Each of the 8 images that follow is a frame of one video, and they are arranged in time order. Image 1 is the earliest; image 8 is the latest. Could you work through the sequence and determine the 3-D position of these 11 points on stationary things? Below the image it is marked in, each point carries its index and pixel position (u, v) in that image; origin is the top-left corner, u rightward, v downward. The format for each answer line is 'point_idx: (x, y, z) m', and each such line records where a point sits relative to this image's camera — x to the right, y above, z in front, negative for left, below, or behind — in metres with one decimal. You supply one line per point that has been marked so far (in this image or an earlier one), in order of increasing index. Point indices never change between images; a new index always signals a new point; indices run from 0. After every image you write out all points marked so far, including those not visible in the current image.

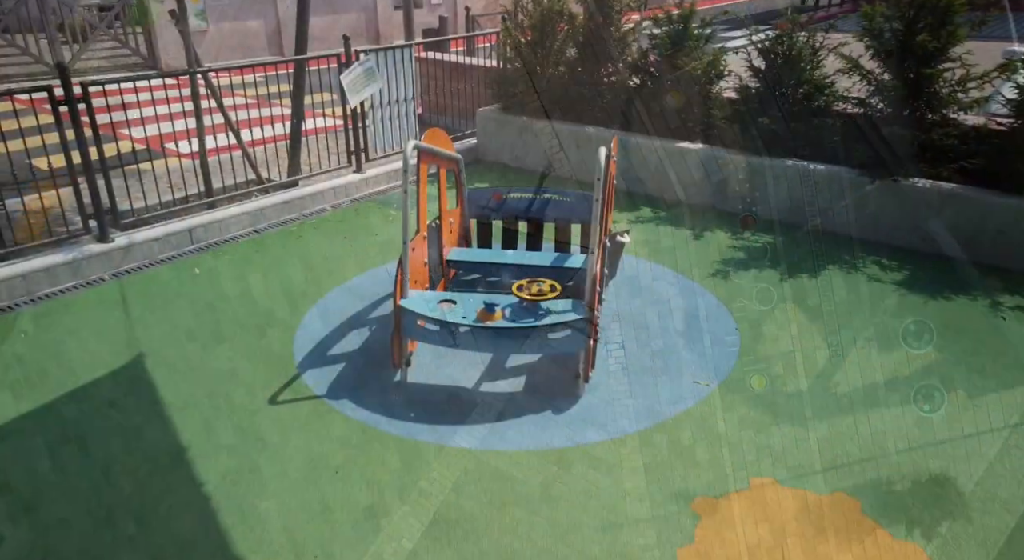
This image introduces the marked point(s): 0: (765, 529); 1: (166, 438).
0: (+1.0, -1.0, +2.4) m
1: (-1.6, -0.7, +2.9) m
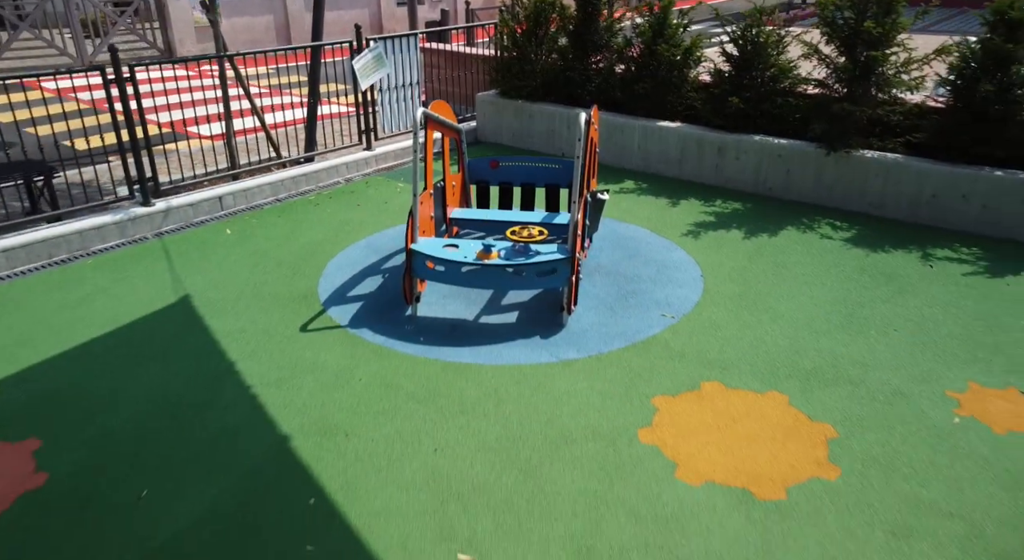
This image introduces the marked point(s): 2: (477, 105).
0: (+1.0, -0.6, +3.0) m
1: (-1.7, -0.4, +3.4) m
2: (-0.4, +2.0, +6.8) m
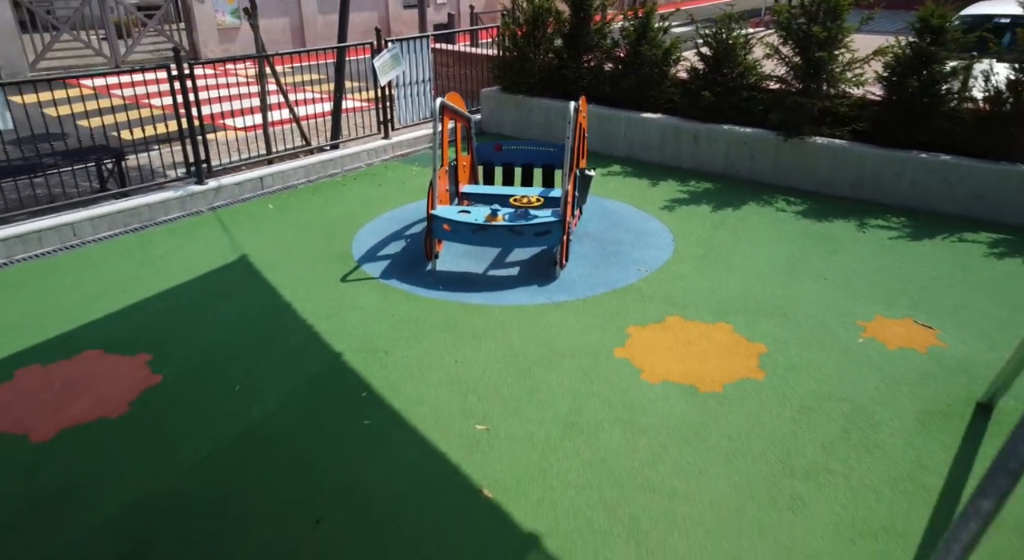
0: (+1.0, -0.4, +3.8) m
1: (-1.6, -0.1, +4.2) m
2: (-0.4, +2.3, +7.6) m
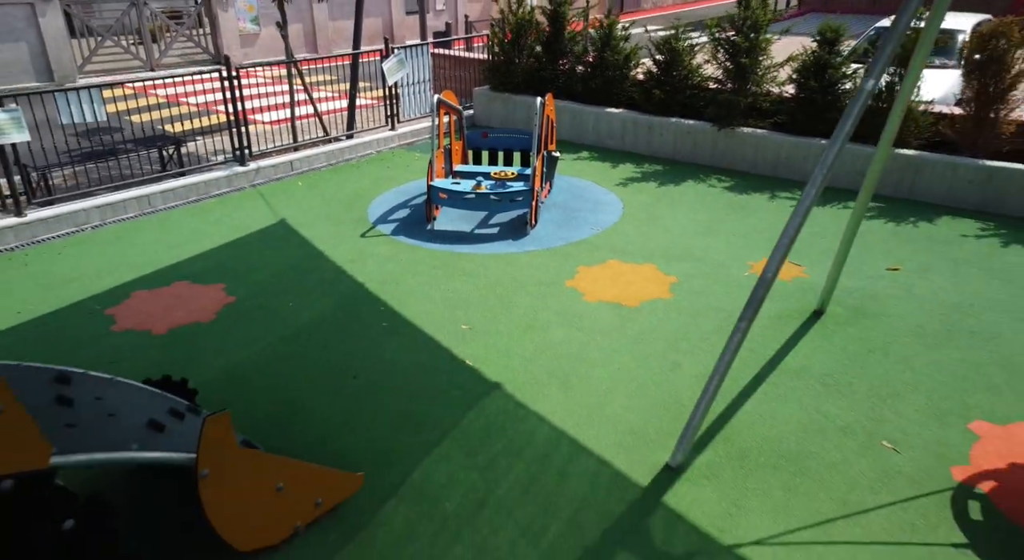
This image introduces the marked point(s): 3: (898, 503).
0: (+0.8, +0.1, +5.1) m
1: (-1.8, +0.3, +5.5) m
2: (-0.5, +2.7, +8.9) m
3: (+1.8, -1.1, +2.9) m
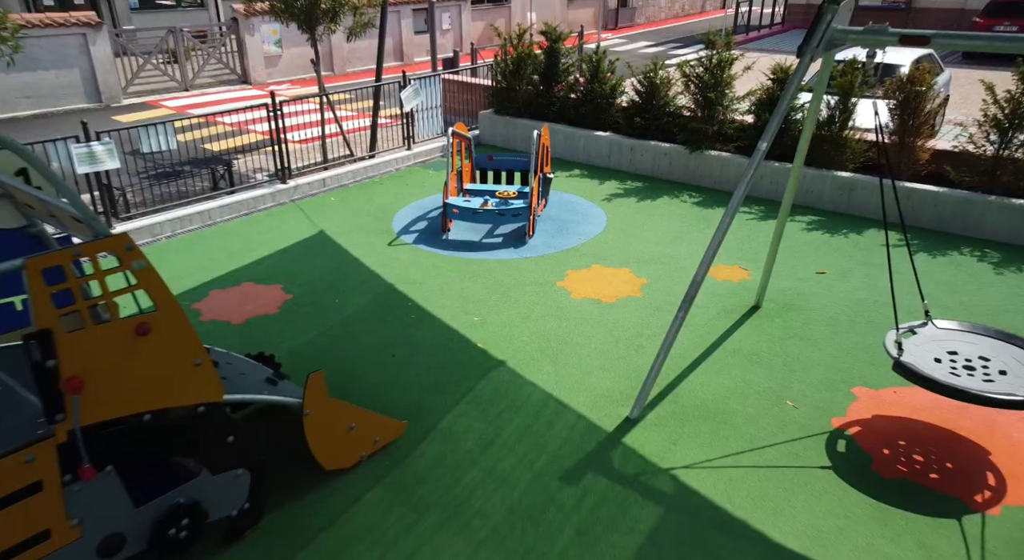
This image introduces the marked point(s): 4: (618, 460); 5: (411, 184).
0: (+0.8, 0.0, +6.2) m
1: (-1.8, +0.3, +6.7) m
2: (-0.5, +2.7, +10.1) m
3: (+1.8, -1.1, +4.0) m
4: (+0.7, -1.2, +4.0) m
5: (-1.4, +1.4, +8.6) m
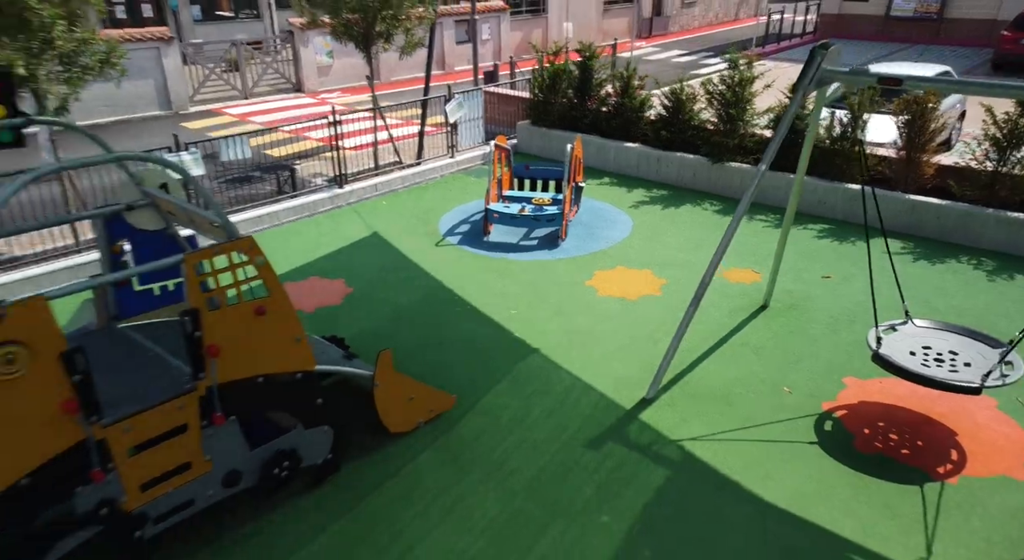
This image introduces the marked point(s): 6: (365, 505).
0: (+1.2, 0.0, +7.0) m
1: (-1.4, +0.3, +7.5) m
2: (+0.1, +2.7, +10.8) m
3: (+2.1, -1.1, +4.7) m
4: (+0.9, -1.2, +4.7) m
5: (-0.9, +1.4, +9.4) m
6: (-1.0, -1.6, +4.2) m
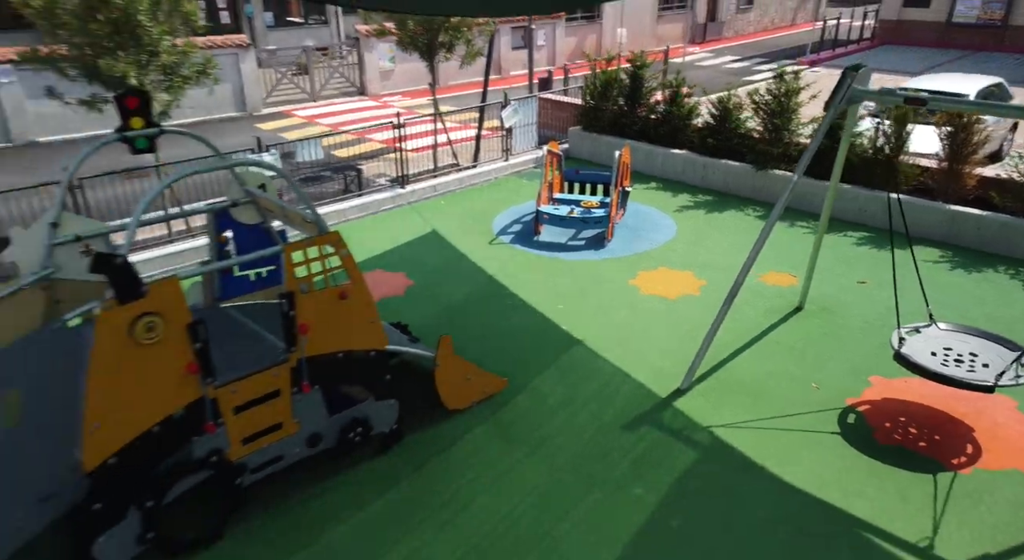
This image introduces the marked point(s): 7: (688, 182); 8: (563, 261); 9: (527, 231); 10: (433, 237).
0: (+1.8, 0.0, +7.4) m
1: (-0.7, +0.4, +8.2) m
2: (+1.1, +2.7, +11.3) m
3: (+2.5, -1.1, +5.1) m
4: (+1.3, -1.2, +5.1) m
5: (-0.1, +1.5, +10.0) m
6: (-0.7, -1.5, +4.8) m
7: (+2.9, +1.6, +9.9) m
8: (+0.7, +0.2, +7.9) m
9: (+0.2, +0.7, +8.7) m
10: (-1.1, +0.6, +8.6) m
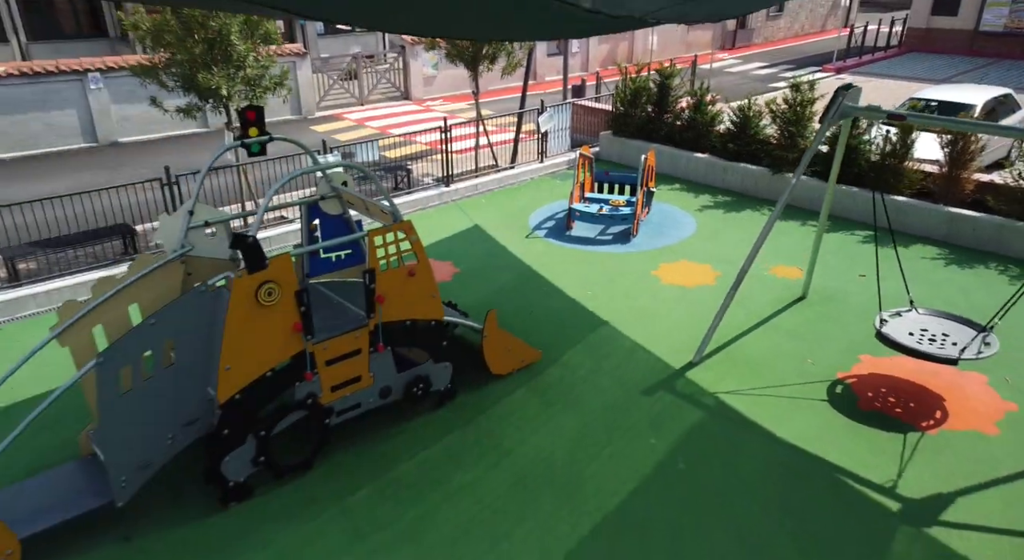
0: (+2.3, +0.2, +8.2) m
1: (-0.2, +0.6, +9.2) m
2: (+1.8, +2.9, +12.2) m
3: (+2.8, -1.0, +5.9) m
4: (+1.7, -1.0, +6.0) m
5: (+0.5, +1.6, +11.0) m
6: (-0.3, -1.3, +5.8) m
7: (+3.5, +1.7, +10.7) m
8: (+1.2, +0.4, +8.8) m
9: (+0.8, +0.8, +9.6) m
10: (-0.6, +0.8, +9.6) m
